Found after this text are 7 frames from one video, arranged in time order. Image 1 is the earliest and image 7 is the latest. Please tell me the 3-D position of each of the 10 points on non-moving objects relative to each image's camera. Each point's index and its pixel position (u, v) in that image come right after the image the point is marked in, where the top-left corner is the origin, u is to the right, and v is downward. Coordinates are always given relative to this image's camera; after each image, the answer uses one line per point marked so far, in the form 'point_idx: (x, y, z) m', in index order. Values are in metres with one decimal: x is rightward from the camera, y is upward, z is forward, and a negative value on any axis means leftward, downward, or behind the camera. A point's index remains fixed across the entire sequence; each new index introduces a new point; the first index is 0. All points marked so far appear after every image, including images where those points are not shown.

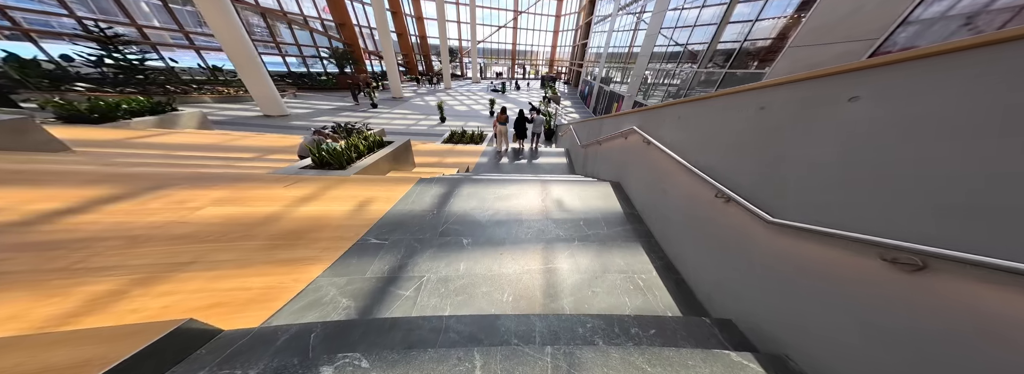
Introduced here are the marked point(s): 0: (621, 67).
0: (+6.5, +7.5, +14.1) m
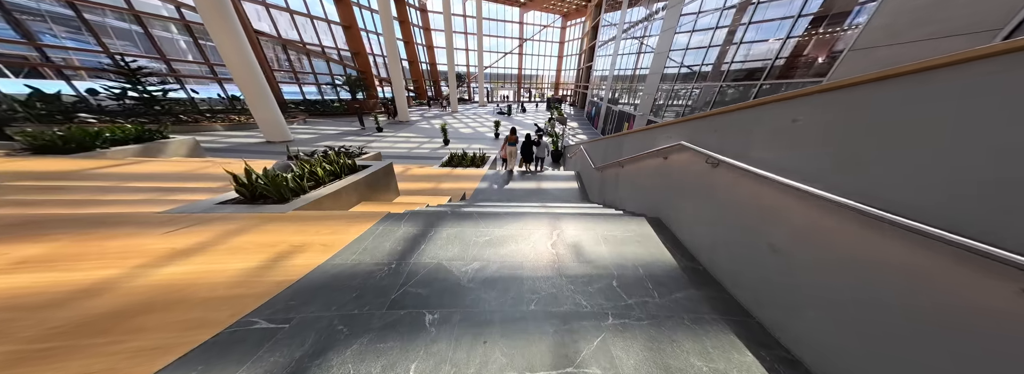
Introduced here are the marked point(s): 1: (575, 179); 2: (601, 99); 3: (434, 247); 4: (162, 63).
0: (+6.9, +6.1, +13.8) m
1: (+1.6, +0.1, +5.9) m
2: (+7.3, +7.3, +18.5) m
3: (-0.6, -0.4, +1.7) m
4: (-17.2, +6.0, +10.7) m
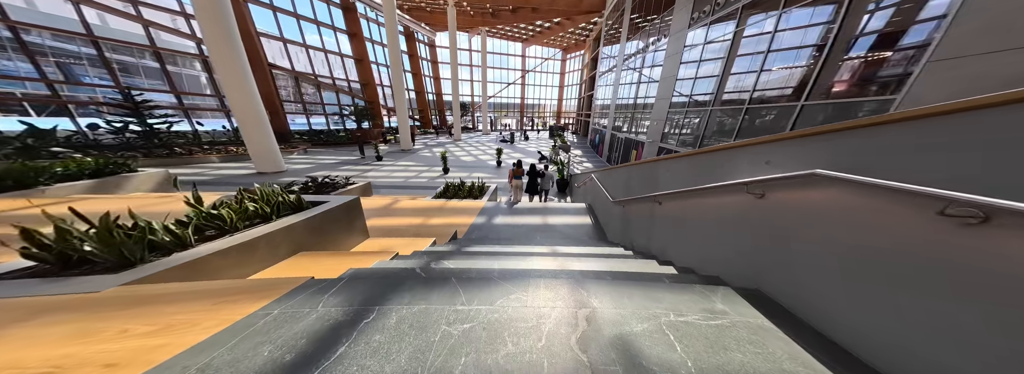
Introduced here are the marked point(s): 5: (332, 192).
0: (+7.1, +4.4, +13.6) m
1: (+1.7, -0.6, +5.1) m
2: (+7.6, +5.0, +18.4) m
3: (-0.6, -0.7, +0.9) m
4: (-17.1, +4.4, +11.0) m
5: (-3.7, -0.1, +4.6) m
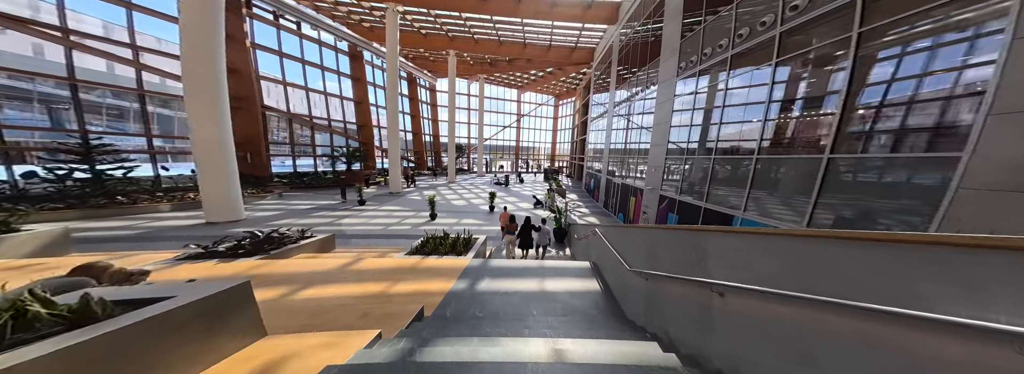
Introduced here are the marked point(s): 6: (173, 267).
0: (+6.7, +1.7, +13.6) m
1: (+1.5, -1.6, +4.2) m
2: (+7.2, +1.4, +18.4) m
3: (-0.7, -0.9, 0.0) m
4: (-17.4, +2.2, +10.5) m
5: (-3.9, -1.0, +3.7) m
6: (-4.3, -1.0, +2.8) m
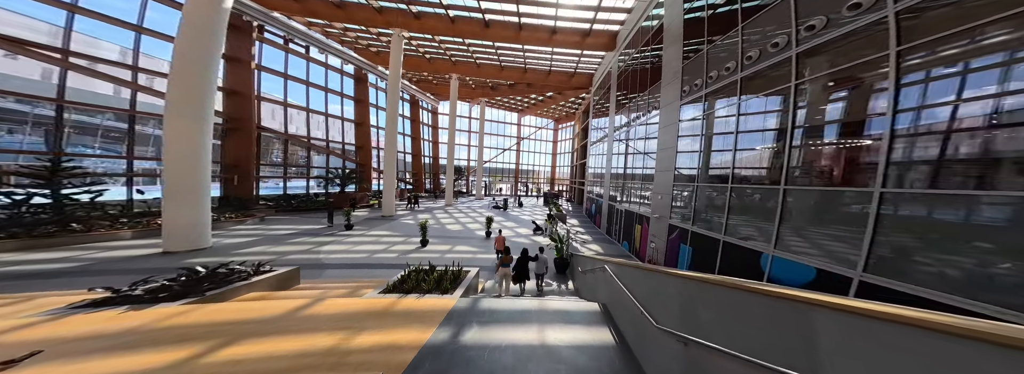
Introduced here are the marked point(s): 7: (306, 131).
0: (+6.7, +0.2, +13.1) m
1: (+1.4, -2.0, +3.4) m
2: (+7.1, -0.6, +17.9) m
3: (-0.8, -0.9, -0.6) m
4: (-17.5, +1.3, +10.2) m
5: (-4.0, -1.4, +3.0) m
6: (-4.4, -1.3, +2.2) m
7: (-14.1, +3.9, +15.2) m
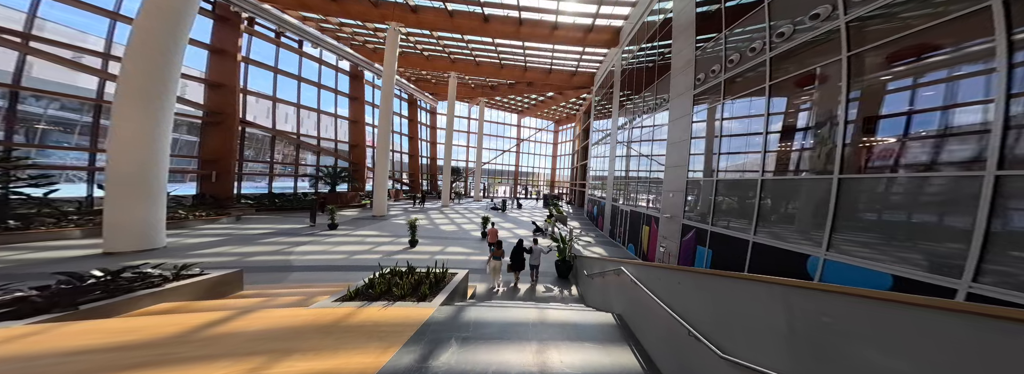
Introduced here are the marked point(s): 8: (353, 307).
0: (+6.6, +0.3, +12.3) m
1: (+1.3, -1.7, +2.6) m
2: (+7.1, -0.5, +17.1) m
3: (-1.0, -0.5, -1.4) m
4: (-17.5, +1.4, +9.6) m
5: (-4.1, -1.1, +2.3) m
6: (-4.5, -1.0, +1.5) m
7: (-14.2, +3.9, +14.6) m
8: (-2.0, -1.5, +2.8) m
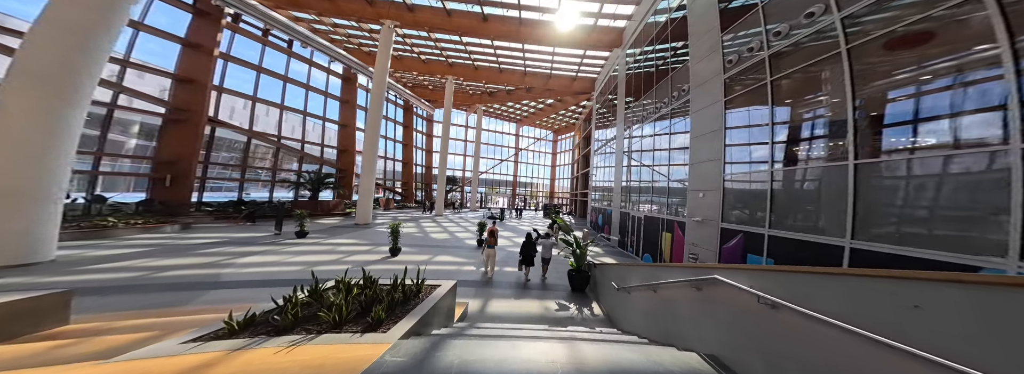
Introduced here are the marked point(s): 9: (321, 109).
0: (+6.6, +0.3, +11.2) m
1: (+1.4, -1.2, +1.3) m
2: (+7.1, -0.9, +15.8) m
3: (-0.9, +0.2, -2.6) m
4: (-17.5, +1.0, +8.4) m
5: (-4.1, -0.7, +1.0) m
6: (-4.5, -0.5, +0.2) m
7: (-14.2, +3.3, +13.6) m
8: (-2.0, -1.1, +1.5) m
9: (-13.3, +5.3, +15.5) m
